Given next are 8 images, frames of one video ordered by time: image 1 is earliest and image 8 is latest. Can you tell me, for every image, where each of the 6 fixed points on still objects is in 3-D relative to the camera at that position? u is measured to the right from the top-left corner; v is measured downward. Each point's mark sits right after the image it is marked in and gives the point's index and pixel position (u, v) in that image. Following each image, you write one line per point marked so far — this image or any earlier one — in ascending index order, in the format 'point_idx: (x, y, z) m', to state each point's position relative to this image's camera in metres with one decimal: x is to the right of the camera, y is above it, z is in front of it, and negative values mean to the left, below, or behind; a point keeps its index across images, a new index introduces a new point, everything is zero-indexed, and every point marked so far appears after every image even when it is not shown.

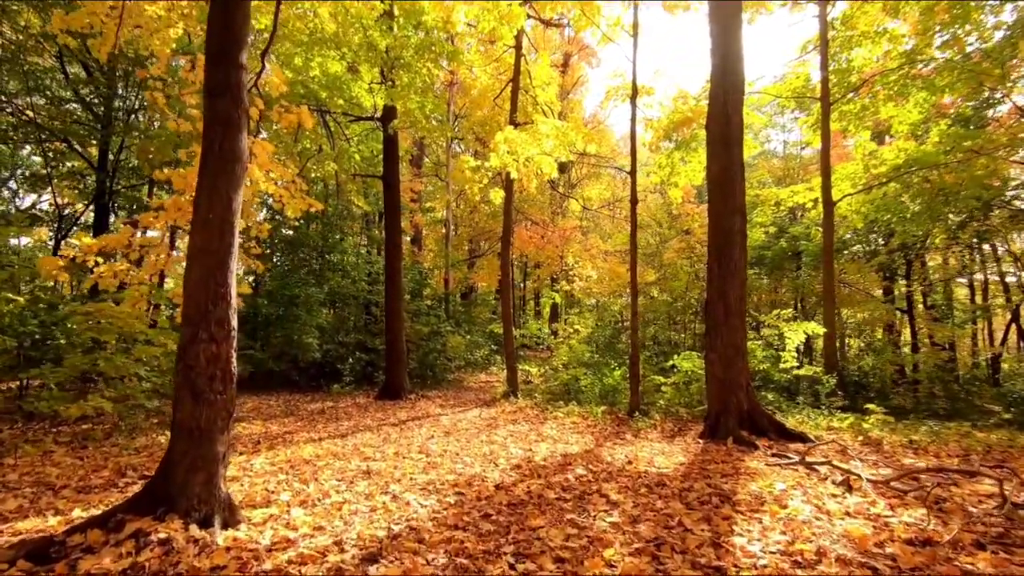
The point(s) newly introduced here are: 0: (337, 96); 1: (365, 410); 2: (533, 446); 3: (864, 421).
0: (-3.5, +3.8, +10.8) m
1: (-2.7, -2.2, +9.9) m
2: (+0.3, -2.0, +7.0) m
3: (+5.1, -1.9, +7.8) m
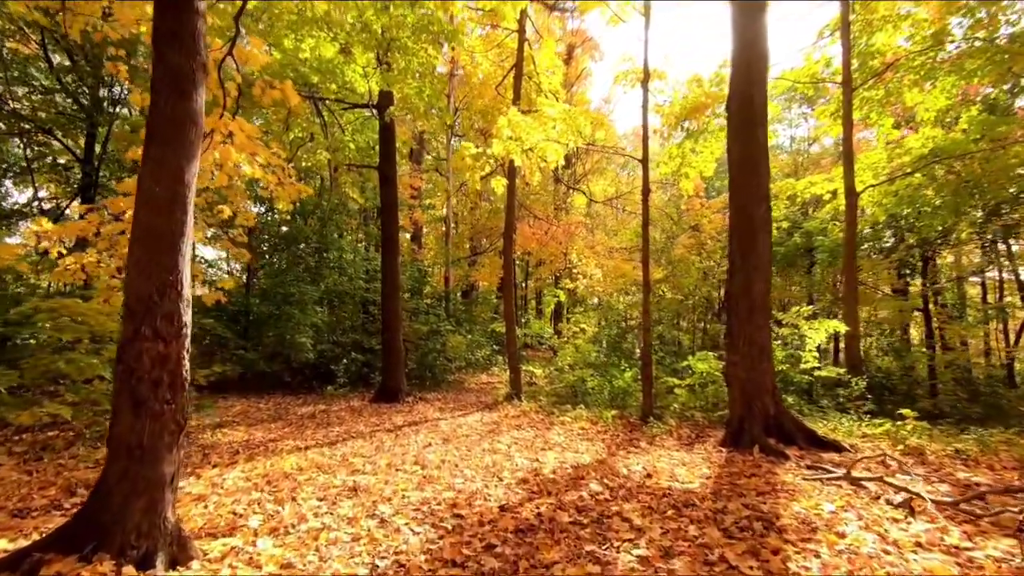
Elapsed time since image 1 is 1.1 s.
0: (-3.4, +3.8, +10.2) m
1: (-2.6, -2.1, +9.3) m
2: (+0.3, -2.0, +6.4) m
3: (+5.1, -1.8, +7.2) m
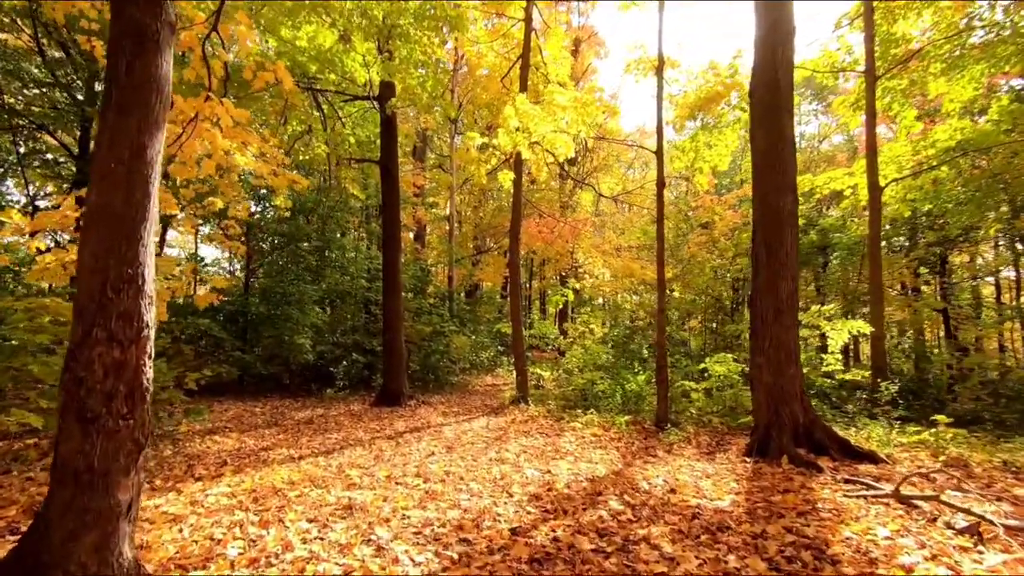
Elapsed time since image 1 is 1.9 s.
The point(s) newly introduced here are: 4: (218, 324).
0: (-3.3, +3.9, +9.8) m
1: (-2.5, -2.1, +8.8) m
2: (+0.4, -1.9, +5.9) m
3: (+5.2, -1.8, +6.7) m
4: (-6.5, -0.8, +12.1) m
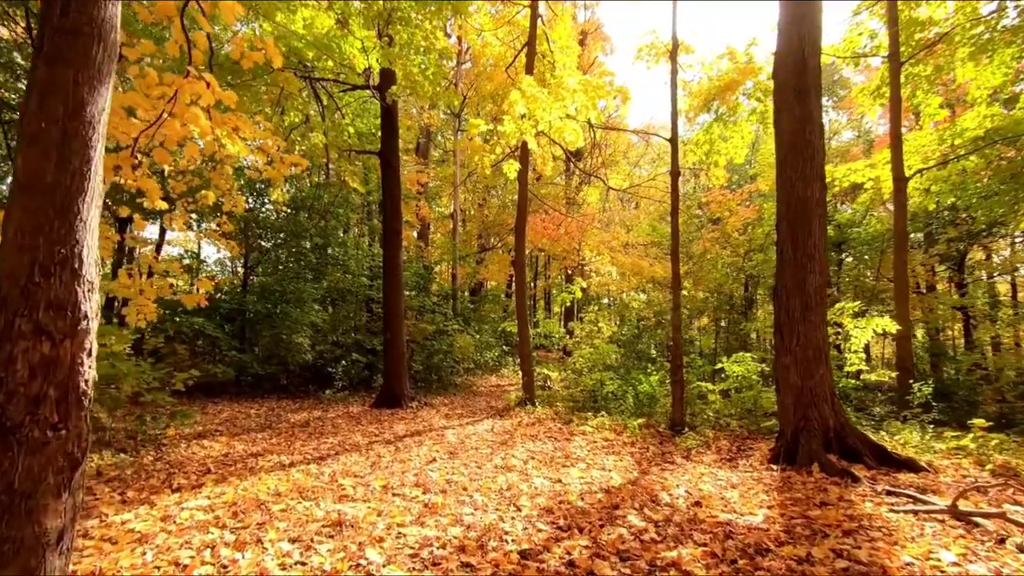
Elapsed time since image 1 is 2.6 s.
0: (-3.2, +3.9, +9.4) m
1: (-2.4, -2.0, +8.4) m
2: (+0.5, -1.9, +5.5) m
3: (+5.3, -1.7, +6.2) m
4: (-6.4, -0.7, +11.7) m
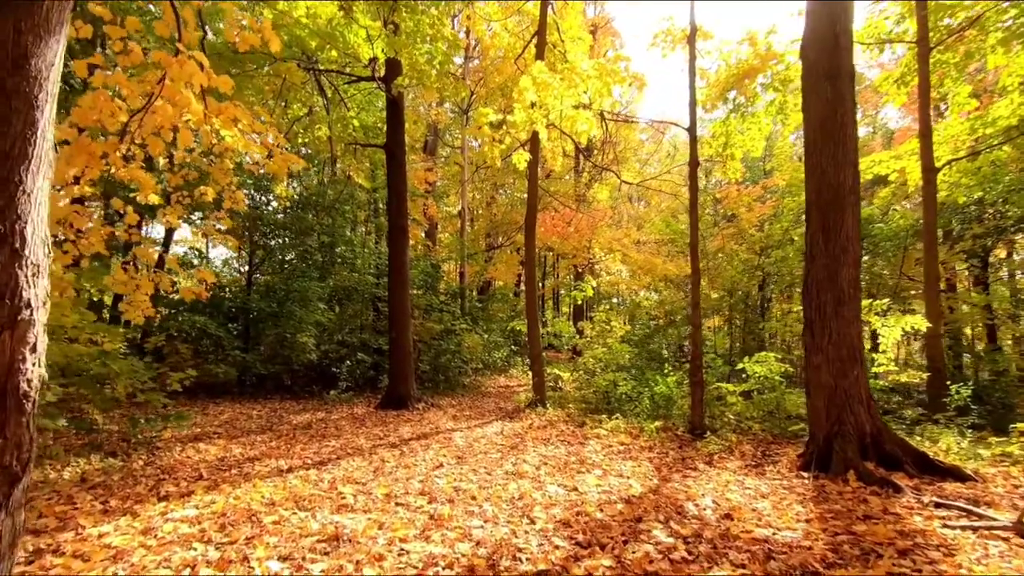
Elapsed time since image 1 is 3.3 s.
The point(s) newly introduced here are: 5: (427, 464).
0: (-3.0, +4.0, +9.1) m
1: (-2.2, -2.0, +8.1) m
2: (+0.6, -1.8, +5.1) m
3: (+5.4, -1.7, +5.8) m
4: (-6.2, -0.7, +11.5) m
5: (-0.9, -1.8, +5.7) m
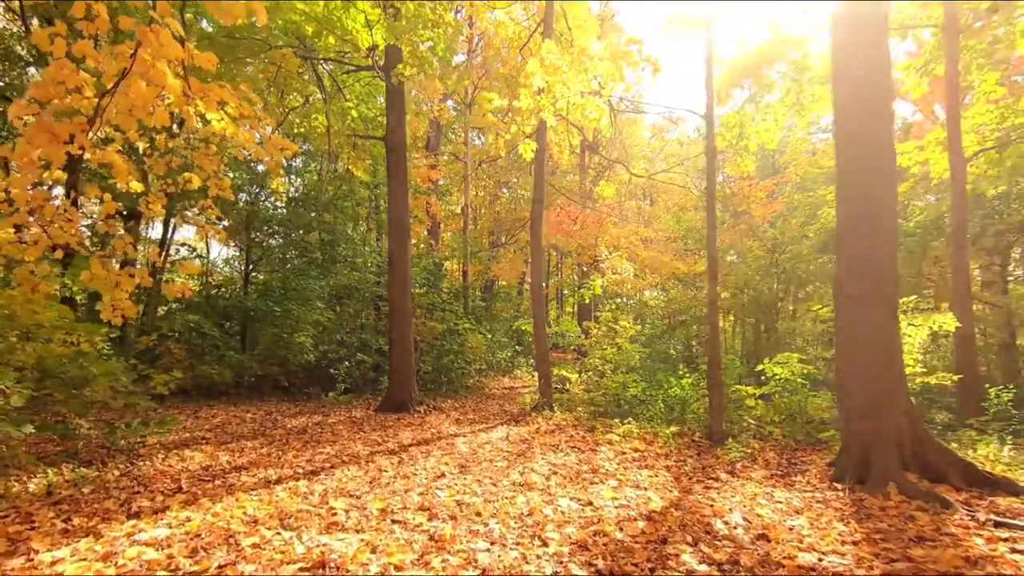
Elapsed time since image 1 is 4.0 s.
0: (-3.0, +4.0, +8.6) m
1: (-2.1, -2.0, +7.7) m
2: (+0.7, -1.8, +4.7) m
3: (+5.5, -1.6, +5.4) m
4: (-6.1, -0.7, +11.1) m
5: (-0.8, -1.8, +5.3) m
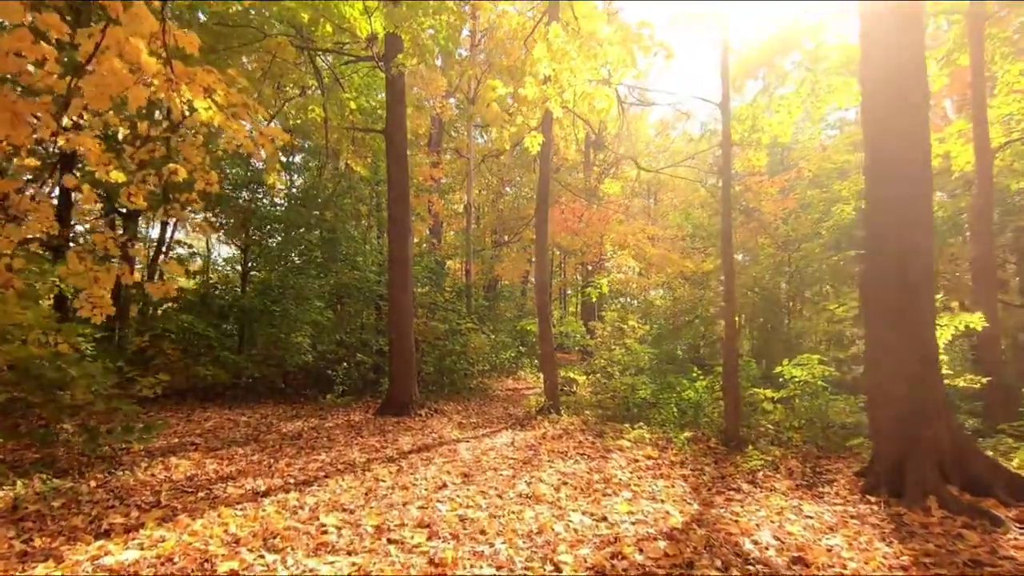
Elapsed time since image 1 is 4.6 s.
0: (-2.9, +4.0, +8.3) m
1: (-2.1, -1.9, +7.3) m
2: (+0.7, -1.7, +4.3) m
3: (+5.6, -1.6, +5.0) m
4: (-6.0, -0.6, +10.7) m
5: (-0.8, -1.8, +4.9) m
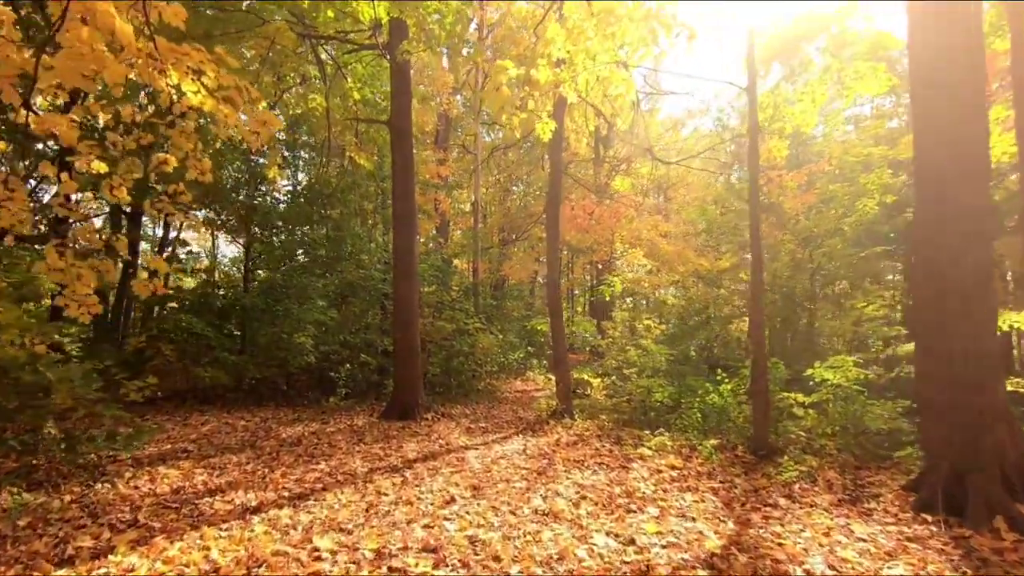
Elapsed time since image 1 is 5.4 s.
0: (-2.7, +4.1, +7.9) m
1: (-1.9, -1.9, +6.9) m
2: (+0.8, -1.7, +3.9) m
3: (+5.7, -1.6, +4.5) m
4: (-5.8, -0.6, +10.4) m
5: (-0.6, -1.7, +4.5) m
